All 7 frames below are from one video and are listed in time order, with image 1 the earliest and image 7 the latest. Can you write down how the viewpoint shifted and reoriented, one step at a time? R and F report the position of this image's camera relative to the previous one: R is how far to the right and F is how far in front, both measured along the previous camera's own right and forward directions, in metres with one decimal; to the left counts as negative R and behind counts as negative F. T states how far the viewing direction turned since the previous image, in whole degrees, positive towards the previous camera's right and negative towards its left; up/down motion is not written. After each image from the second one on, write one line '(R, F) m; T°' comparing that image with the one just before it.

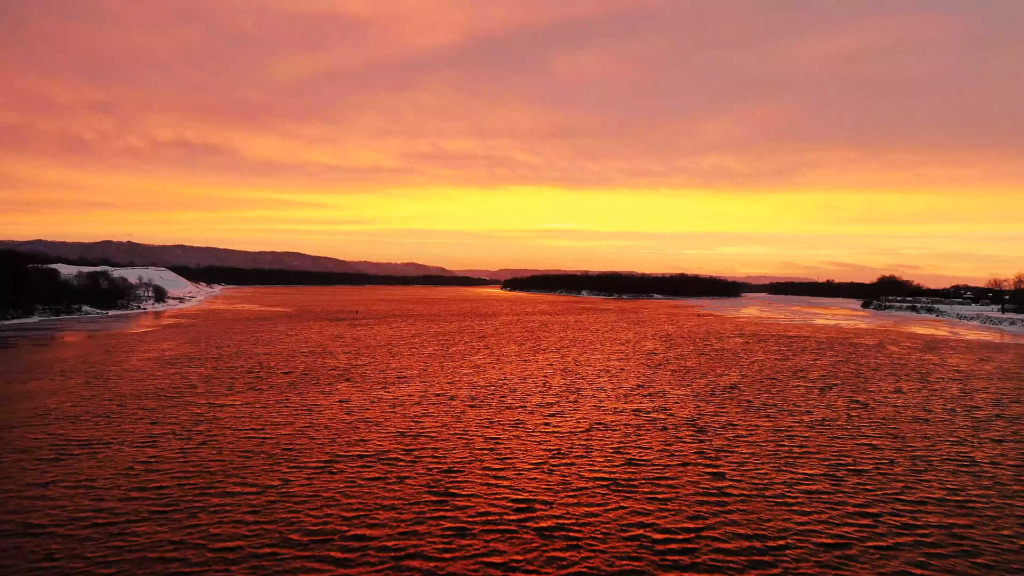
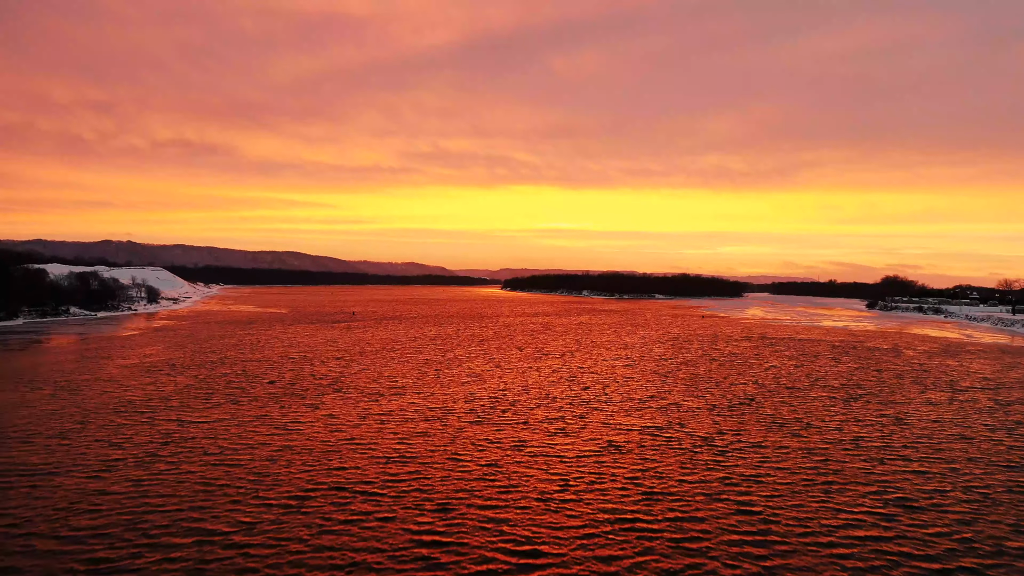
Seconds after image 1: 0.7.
(0.0, +1.2) m; 0°
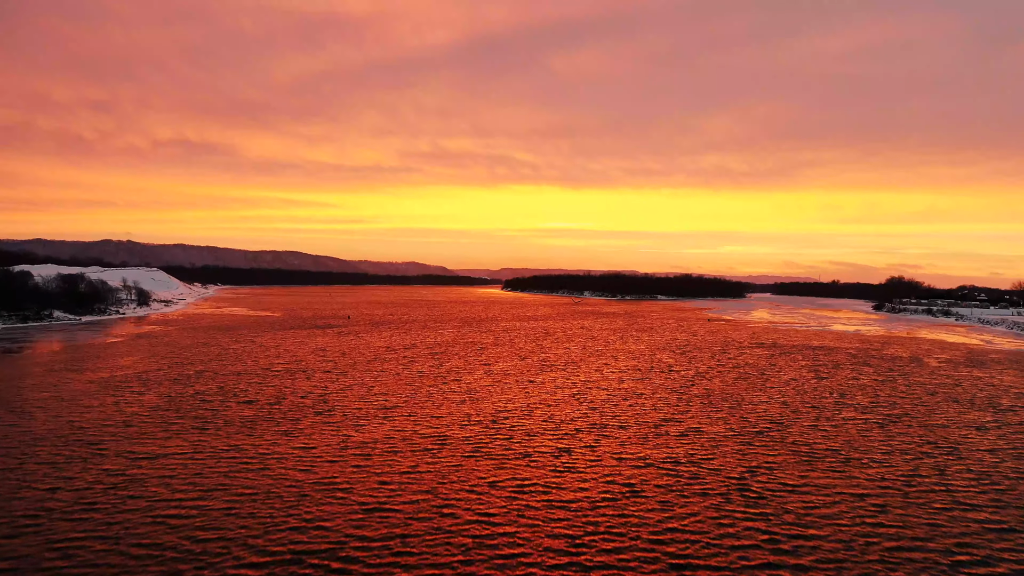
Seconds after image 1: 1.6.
(0.0, +1.6) m; 0°
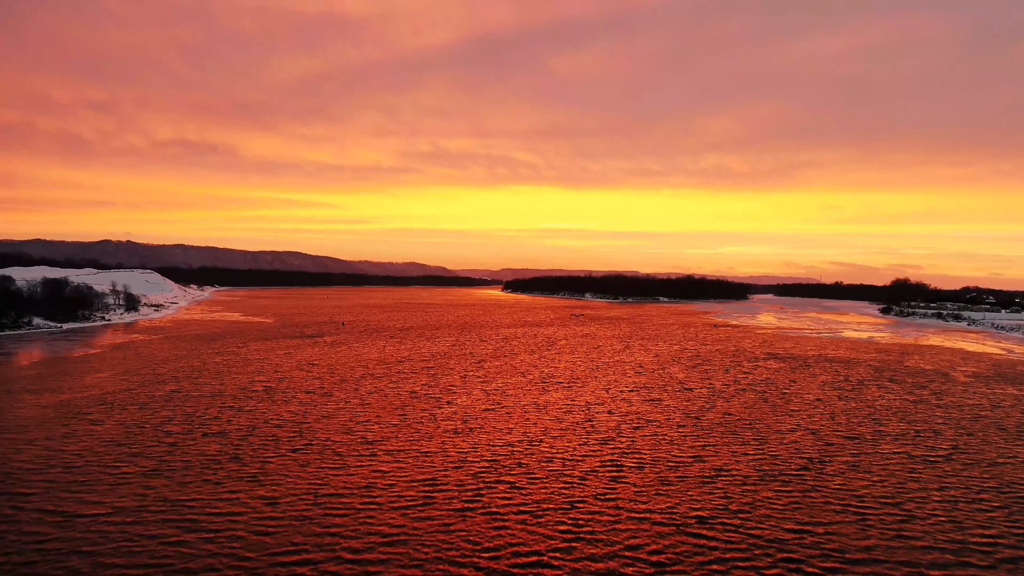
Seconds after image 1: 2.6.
(0.0, +1.7) m; 0°
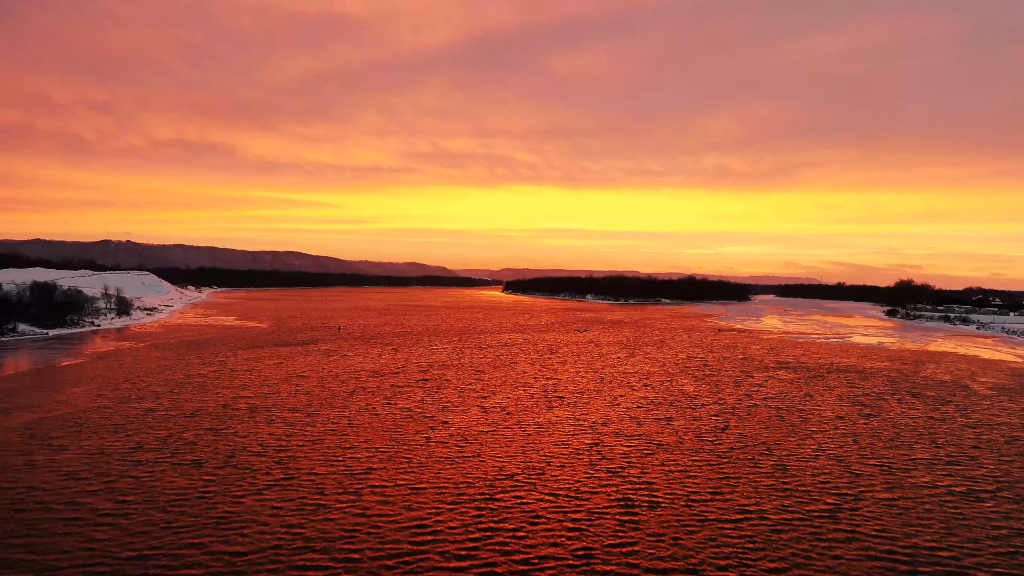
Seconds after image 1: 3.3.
(0.0, +1.2) m; 0°
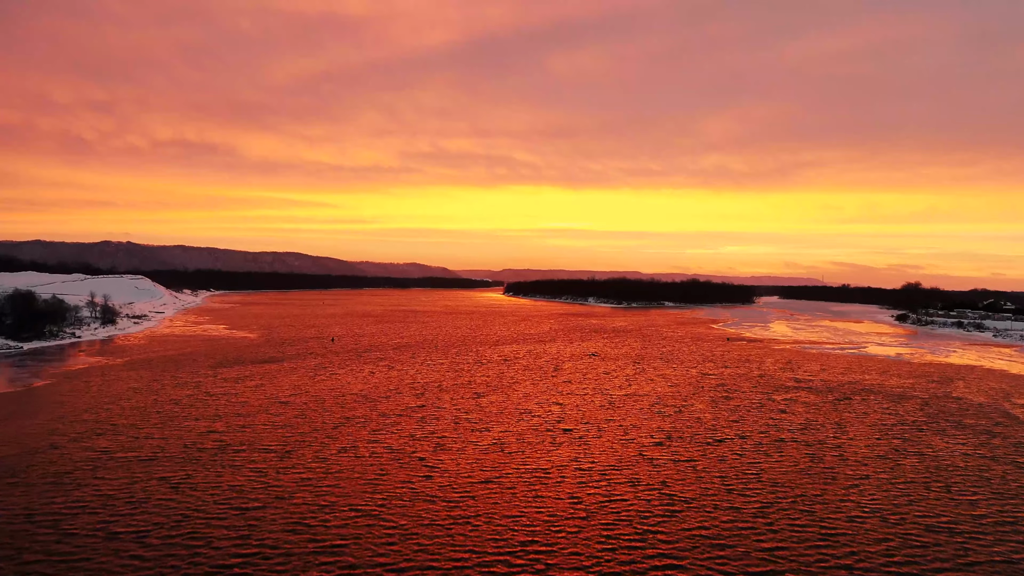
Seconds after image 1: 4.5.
(0.0, +2.1) m; 0°
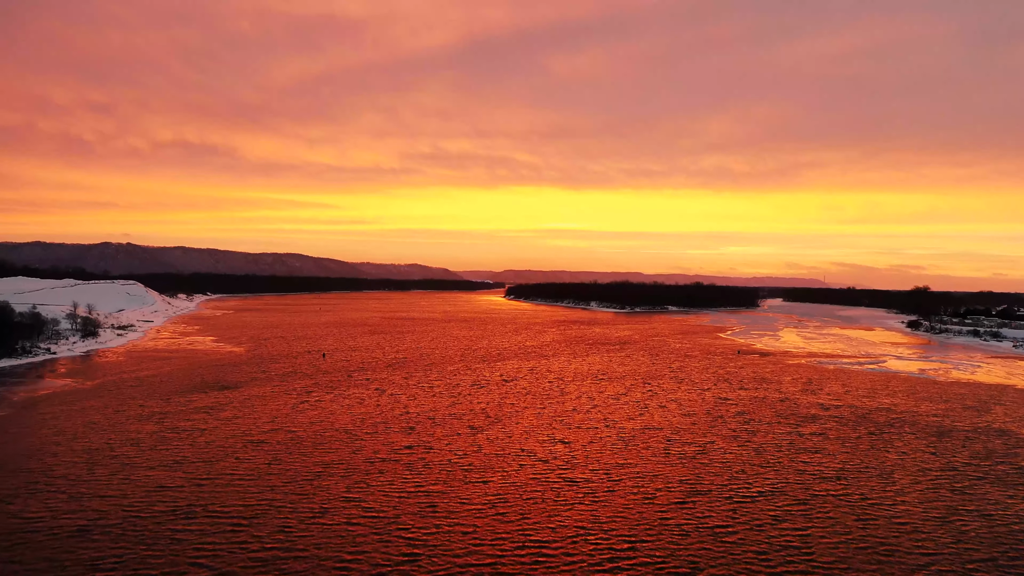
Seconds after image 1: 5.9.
(0.0, +2.4) m; 0°
